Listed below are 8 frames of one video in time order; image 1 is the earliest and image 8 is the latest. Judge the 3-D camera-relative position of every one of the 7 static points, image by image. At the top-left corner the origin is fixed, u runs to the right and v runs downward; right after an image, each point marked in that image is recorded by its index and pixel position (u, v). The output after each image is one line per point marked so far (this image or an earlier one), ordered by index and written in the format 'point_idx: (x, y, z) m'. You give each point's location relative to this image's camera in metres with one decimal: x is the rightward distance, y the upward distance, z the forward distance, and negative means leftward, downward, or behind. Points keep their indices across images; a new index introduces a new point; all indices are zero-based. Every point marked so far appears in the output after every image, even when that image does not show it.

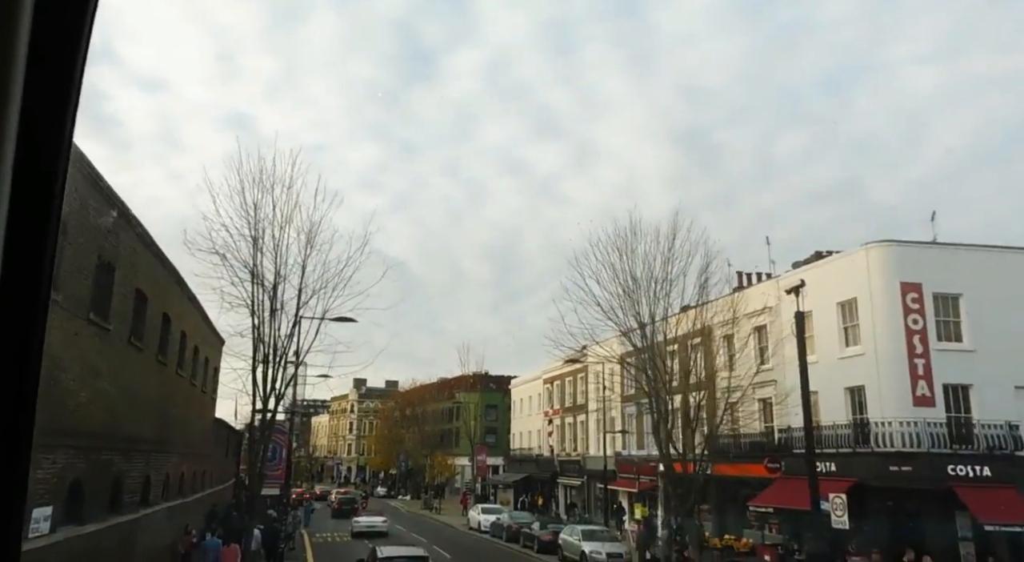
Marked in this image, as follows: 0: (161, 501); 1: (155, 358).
0: (-8.7, -5.5, +19.6) m
1: (-7.9, -1.7, +17.5) m
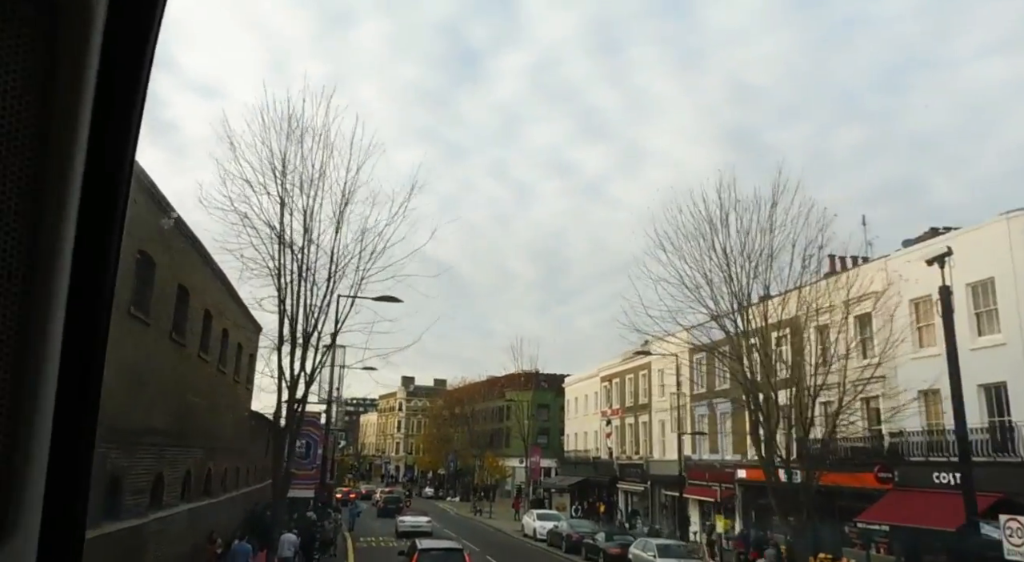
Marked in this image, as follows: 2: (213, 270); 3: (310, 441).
0: (-7.2, -4.8, +17.0) m
1: (-6.5, -1.0, +14.9) m
2: (-6.9, +0.2, +18.3) m
3: (-4.7, -3.7, +18.1) m
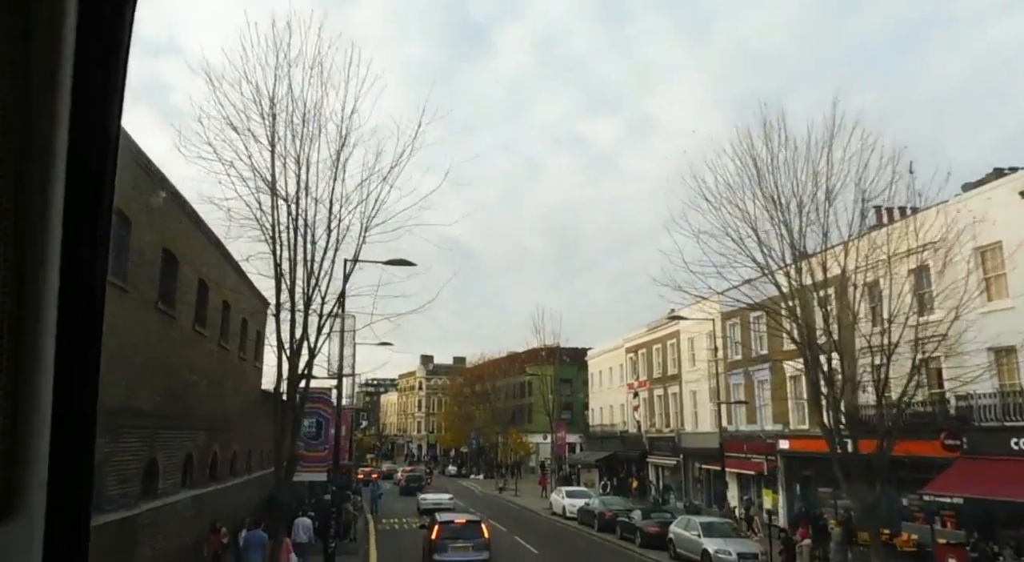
0: (-6.5, -4.1, +15.4) m
1: (-6.0, -0.4, +13.2) m
2: (-6.3, +0.9, +16.6) m
3: (-4.0, -2.9, +16.5) m
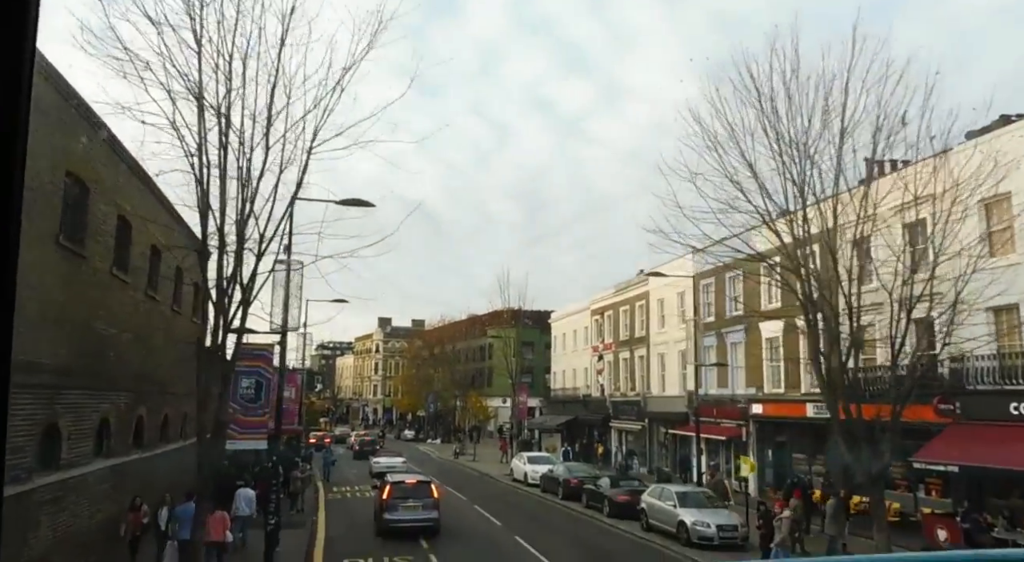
0: (-7.1, -3.0, +13.4) m
1: (-6.4, +0.6, +11.0) m
2: (-6.9, +2.0, +14.4) m
3: (-4.7, -1.8, +14.5) m
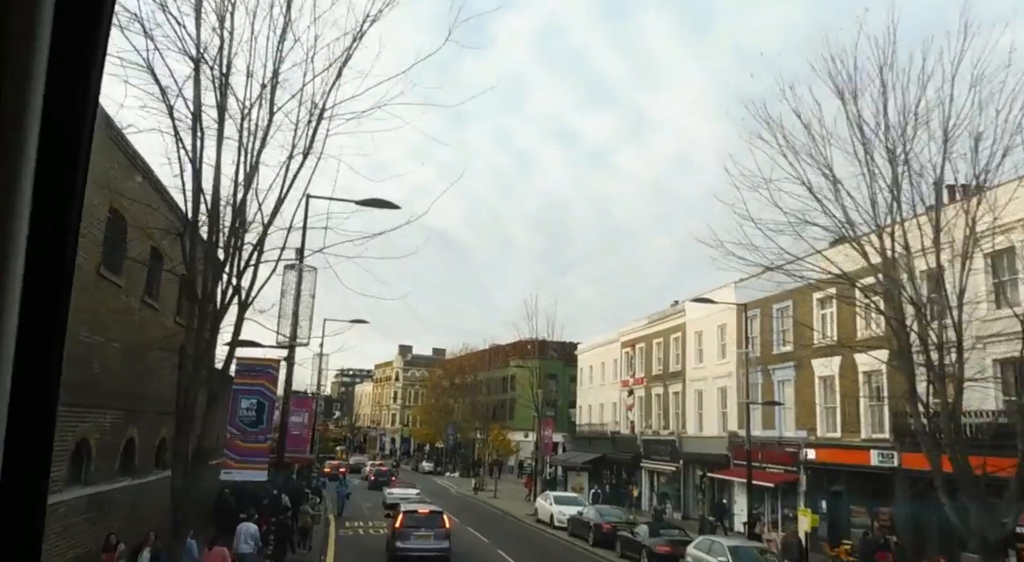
0: (-6.5, -3.0, +11.5) m
1: (-5.8, +0.6, +9.3) m
2: (-6.1, +2.0, +12.7) m
3: (-4.0, -2.0, +12.6) m
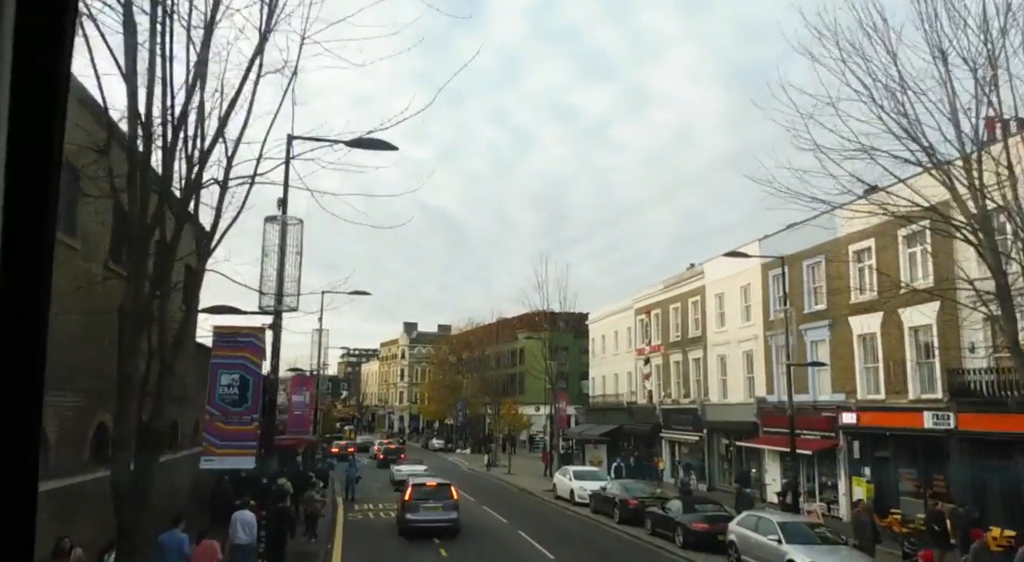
0: (-6.1, -2.5, +9.7) m
1: (-5.6, +1.1, +7.4) m
2: (-5.9, +2.5, +10.8) m
3: (-3.7, -1.3, +10.8) m
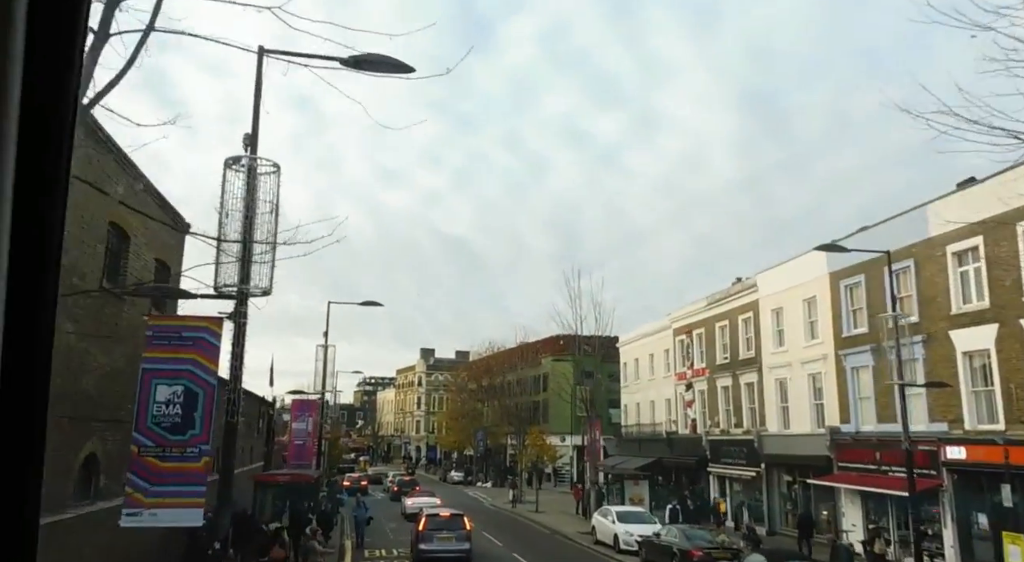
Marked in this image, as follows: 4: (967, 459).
0: (-5.5, -2.2, +6.2) m
1: (-4.9, +1.5, +4.0) m
2: (-5.2, +2.8, +7.4) m
3: (-3.0, -1.0, +7.3) m
4: (+10.9, -4.2, +18.7) m
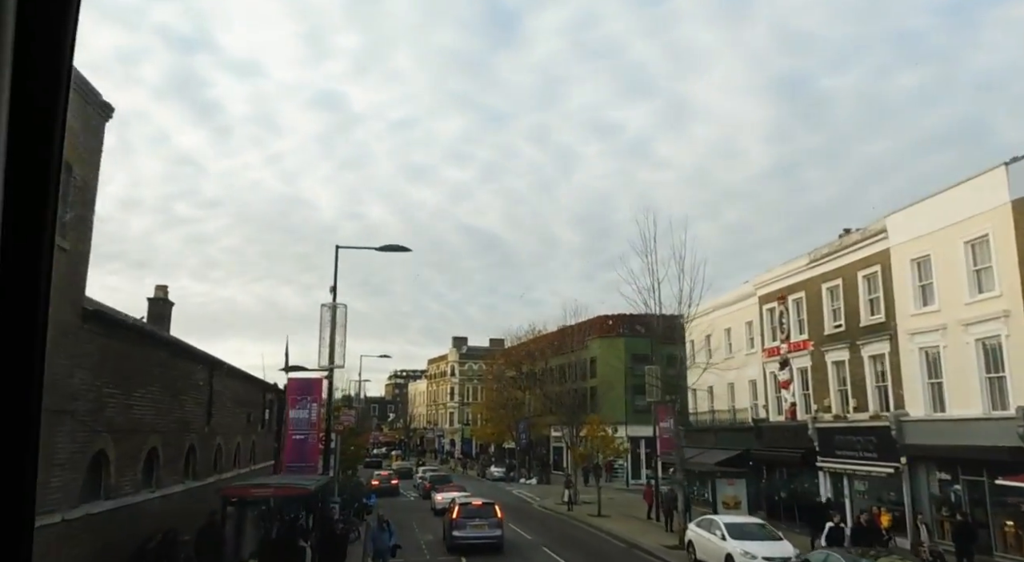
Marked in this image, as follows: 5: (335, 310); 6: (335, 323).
0: (-4.4, -1.0, +0.1) m
1: (-4.1, +2.7, -2.2) m
2: (-4.2, +4.0, +1.2) m
3: (-1.9, +0.2, +1.0) m
4: (+12.4, -2.6, +12.0) m
5: (-3.9, -0.7, +17.1) m
6: (-3.8, -0.9, +17.0) m
